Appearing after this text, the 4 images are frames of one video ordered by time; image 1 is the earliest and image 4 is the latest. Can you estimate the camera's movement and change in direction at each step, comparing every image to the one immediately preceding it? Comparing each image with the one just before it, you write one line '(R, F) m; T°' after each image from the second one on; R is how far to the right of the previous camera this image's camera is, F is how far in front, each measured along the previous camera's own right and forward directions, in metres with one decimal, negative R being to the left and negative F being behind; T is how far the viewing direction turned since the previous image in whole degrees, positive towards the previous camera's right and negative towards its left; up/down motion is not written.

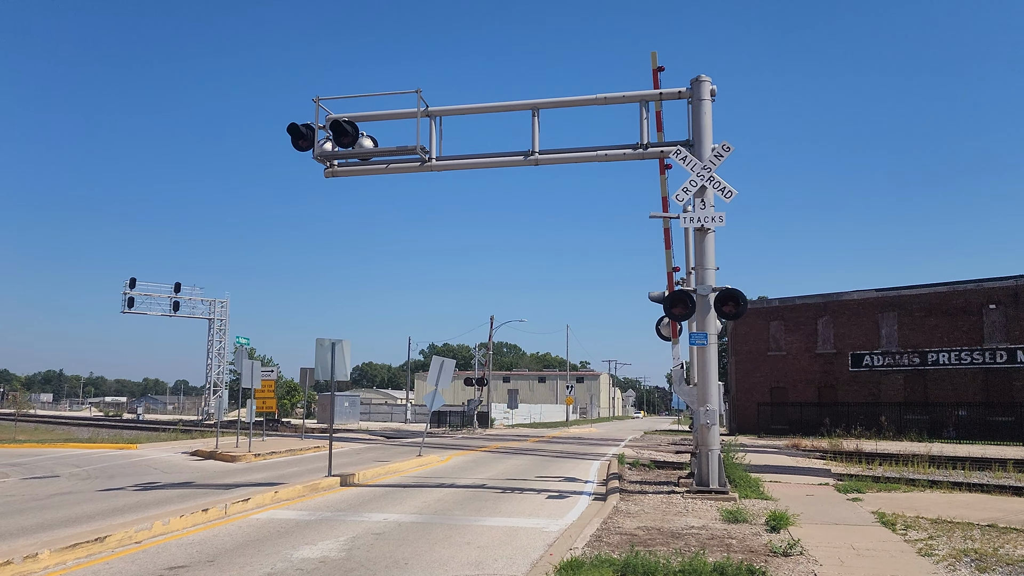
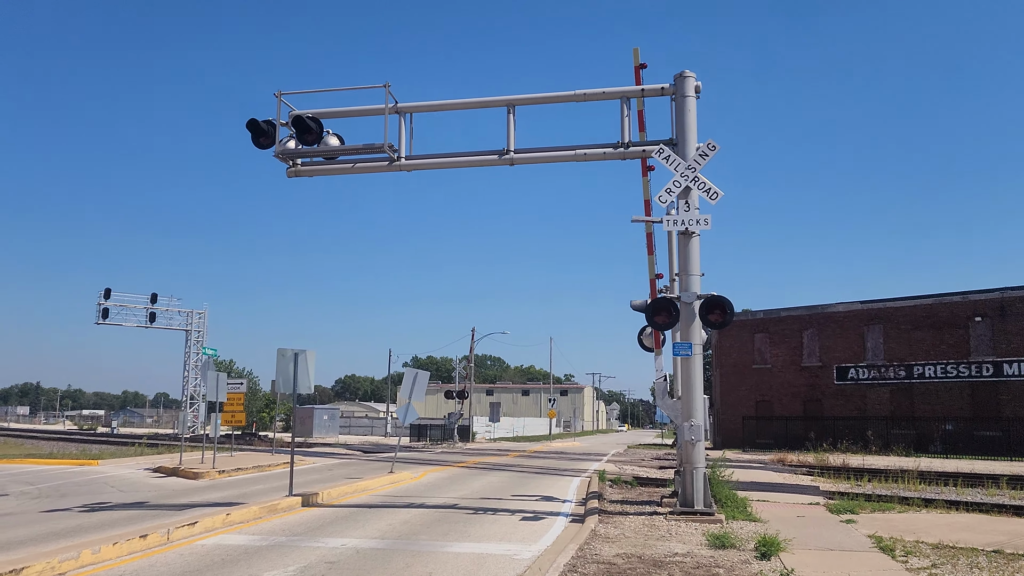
(+0.1, +0.6) m; +1°
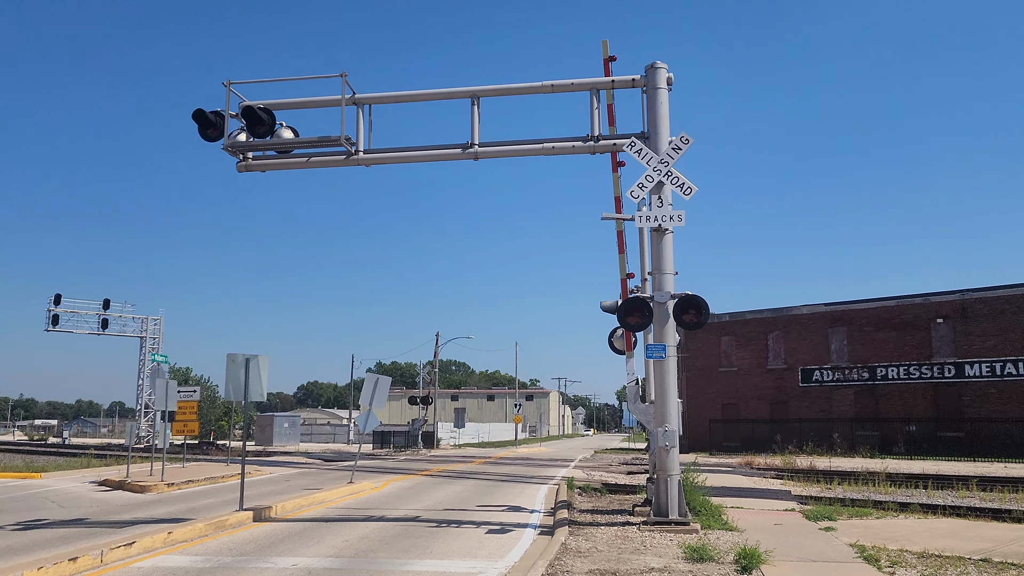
(0.0, +0.5) m; +3°
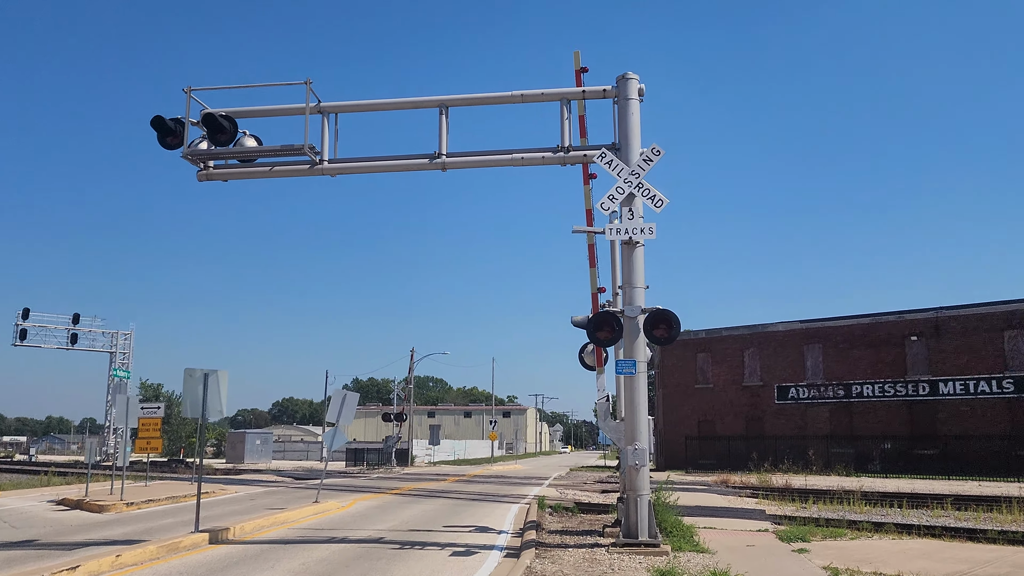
(+0.1, +0.2) m; +2°
